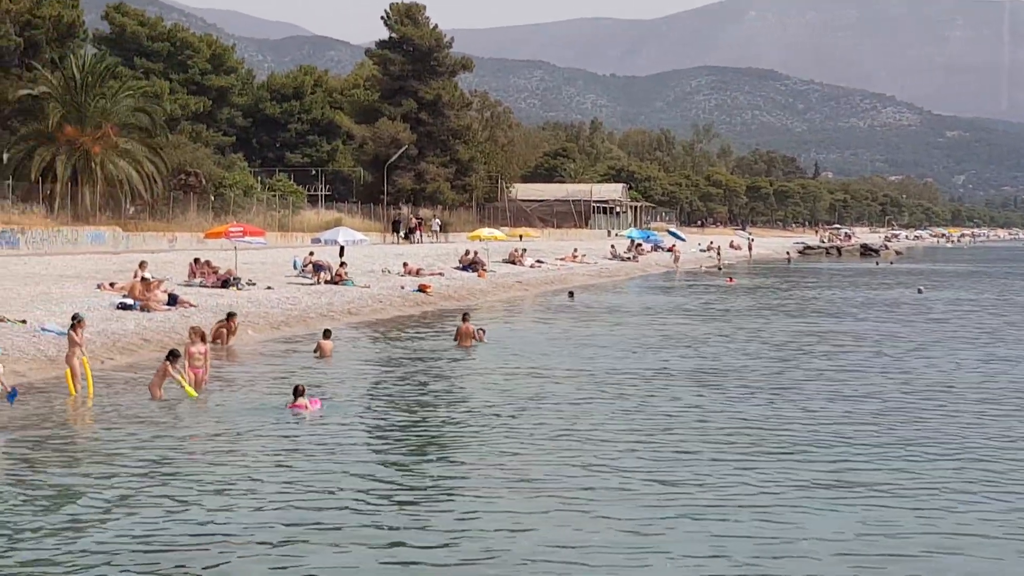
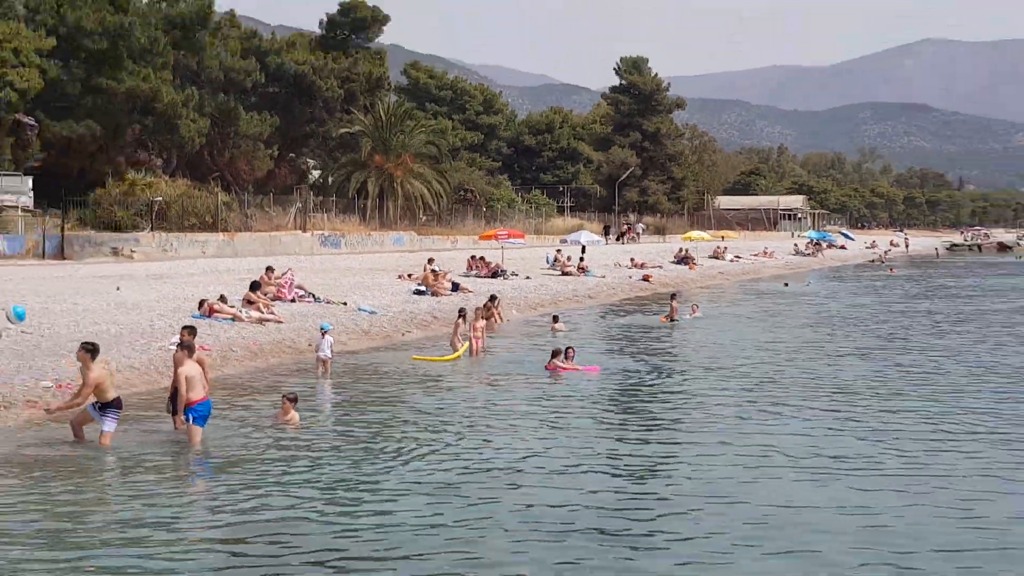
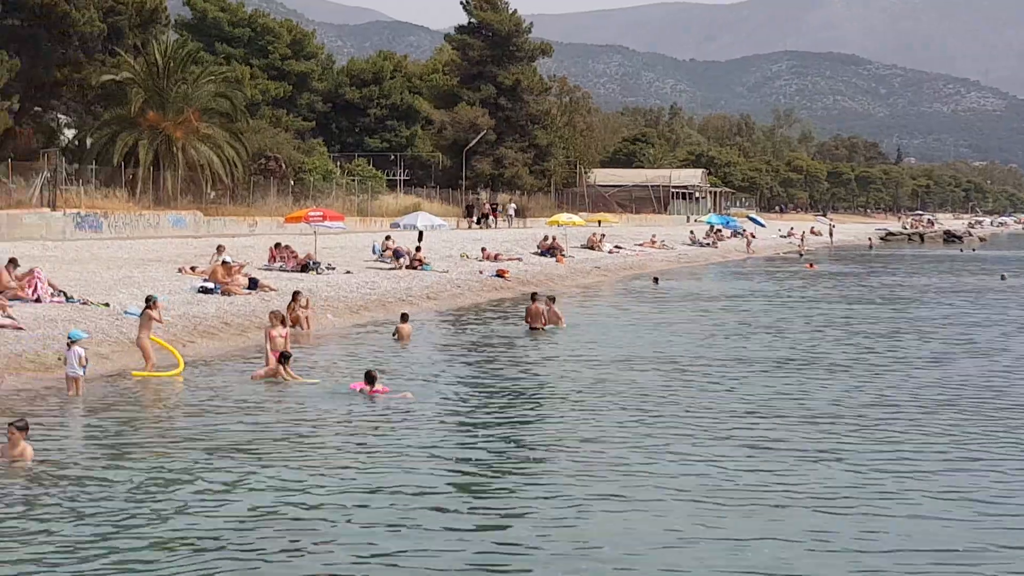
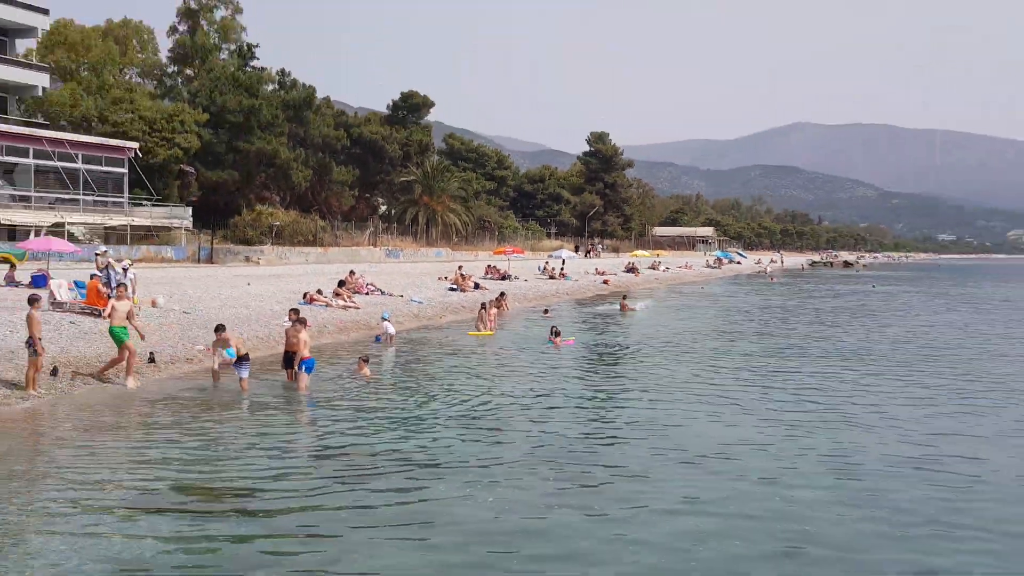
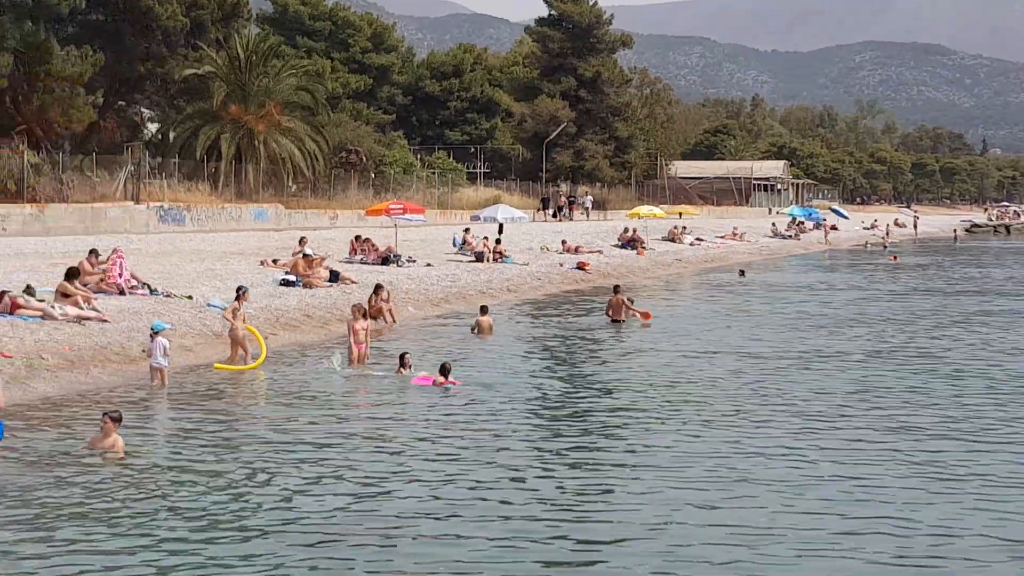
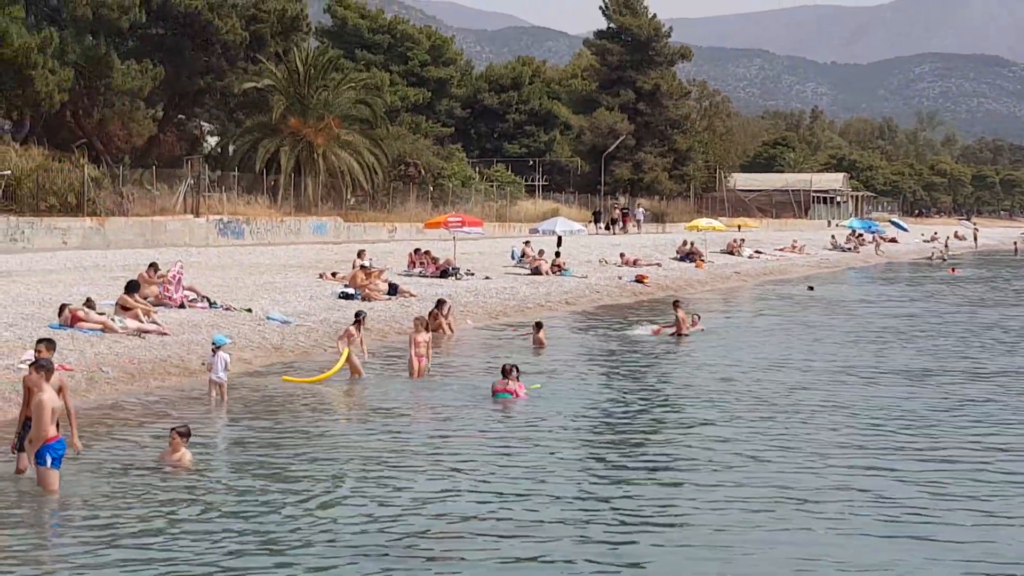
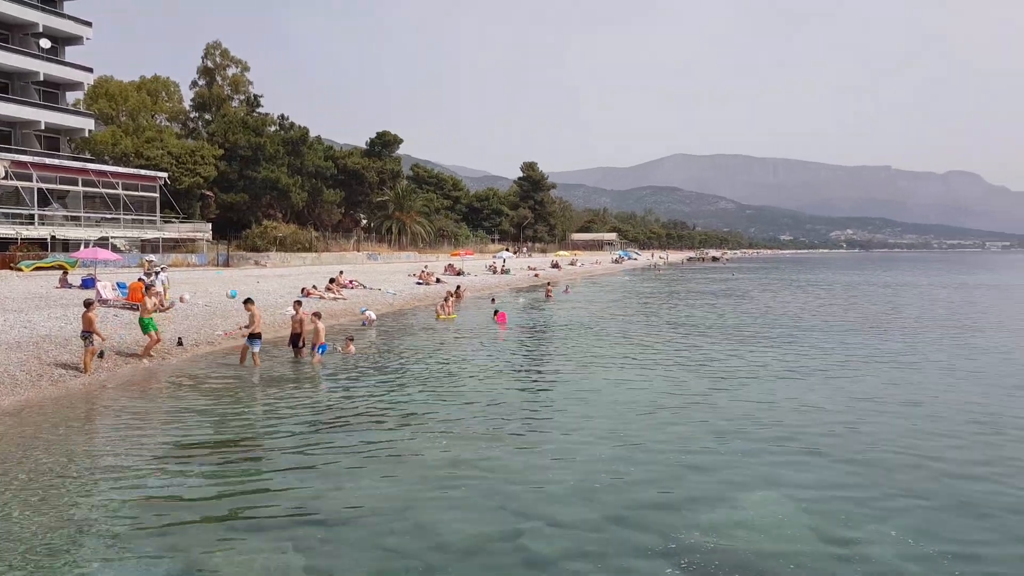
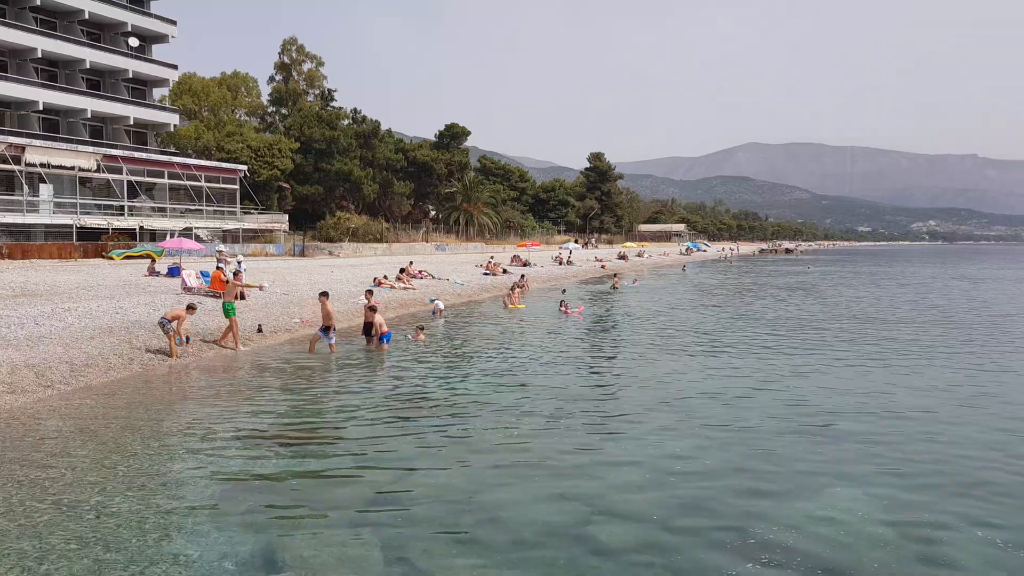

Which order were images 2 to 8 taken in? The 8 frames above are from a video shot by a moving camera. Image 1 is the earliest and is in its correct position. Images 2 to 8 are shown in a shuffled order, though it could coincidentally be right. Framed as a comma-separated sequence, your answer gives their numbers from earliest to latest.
3, 5, 6, 2, 4, 8, 7
